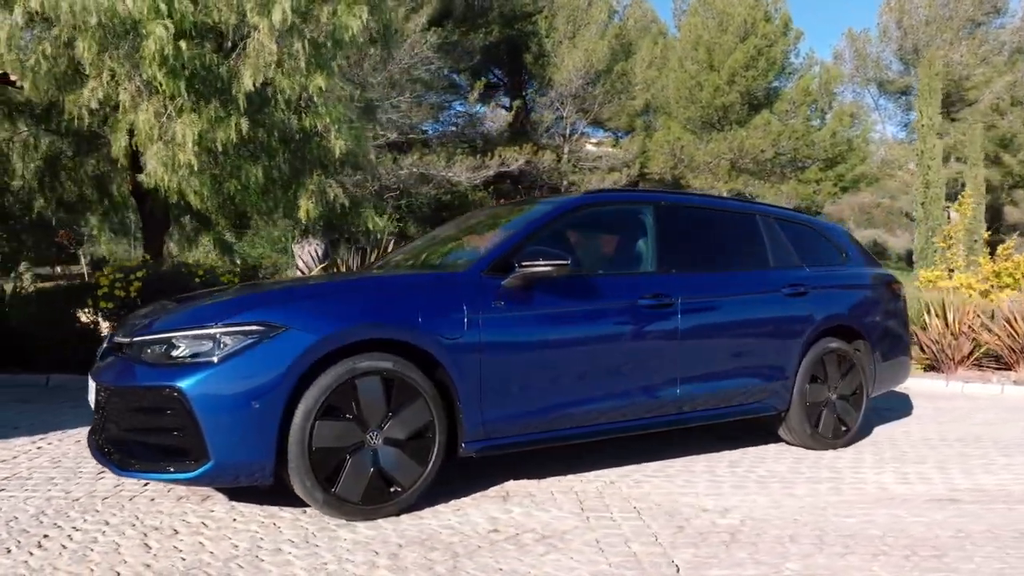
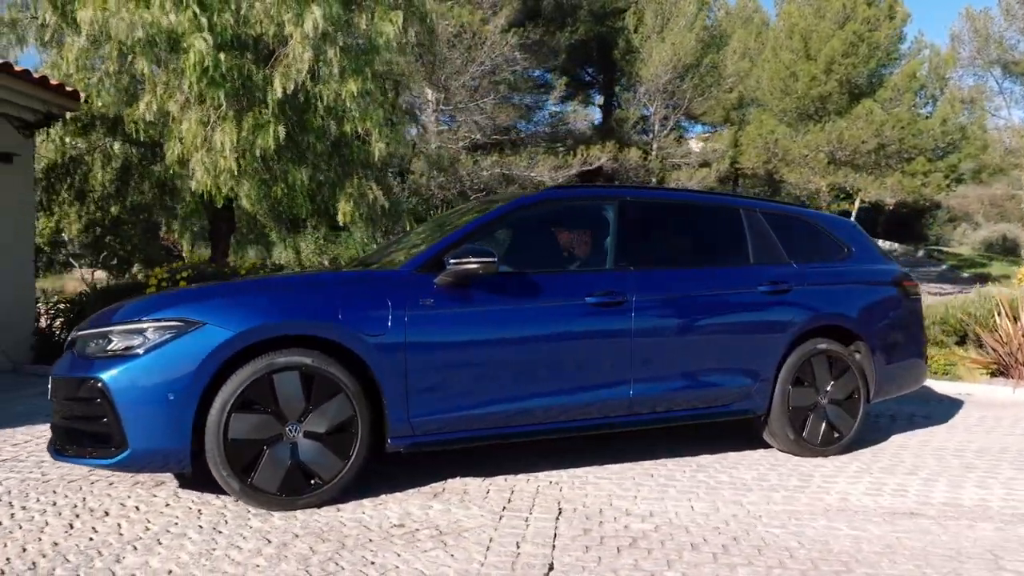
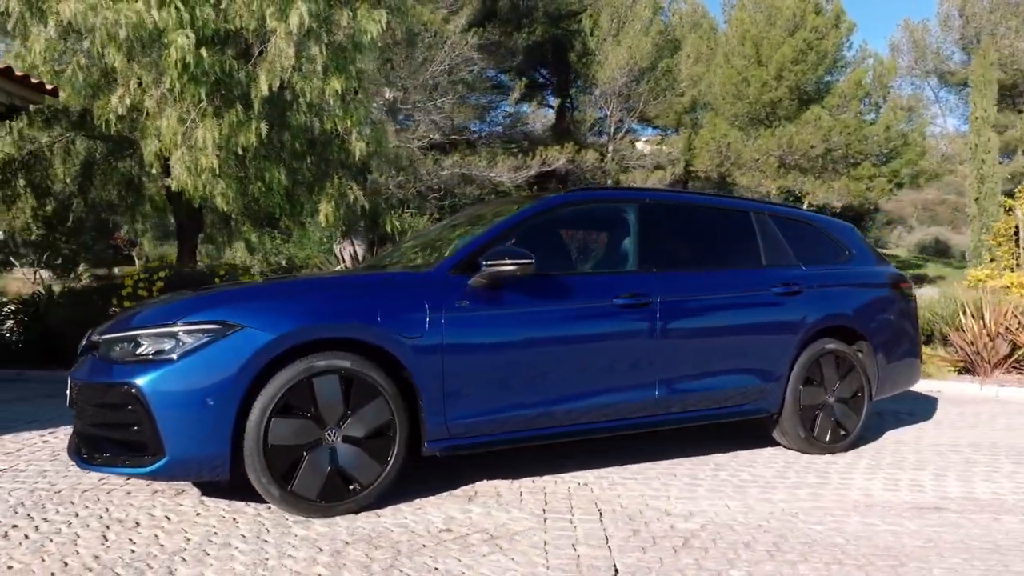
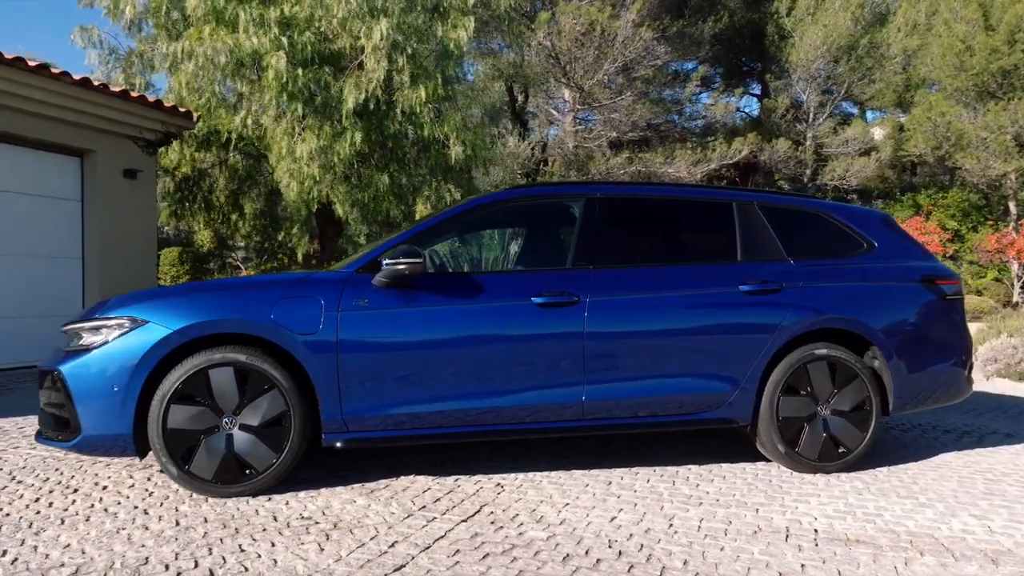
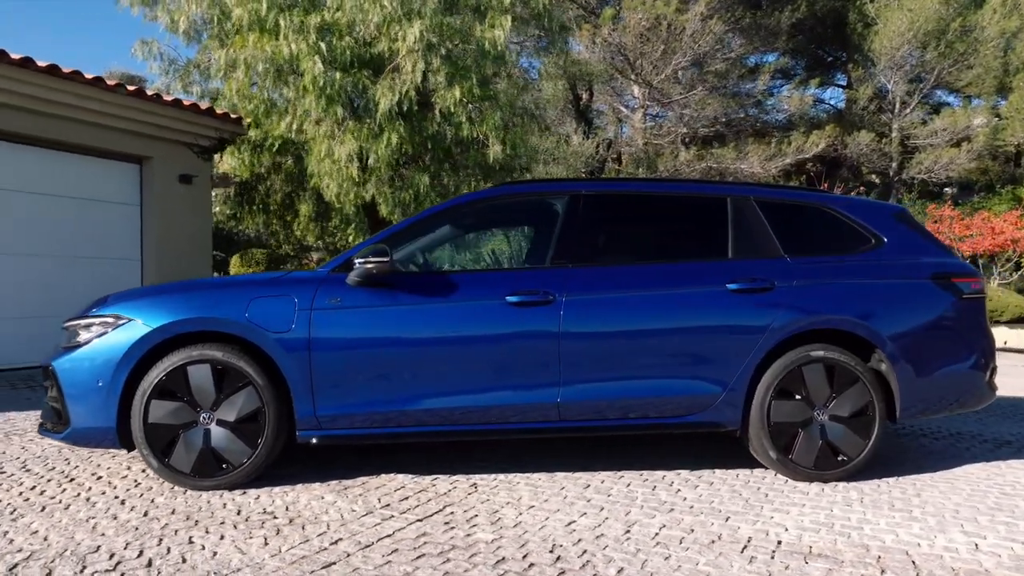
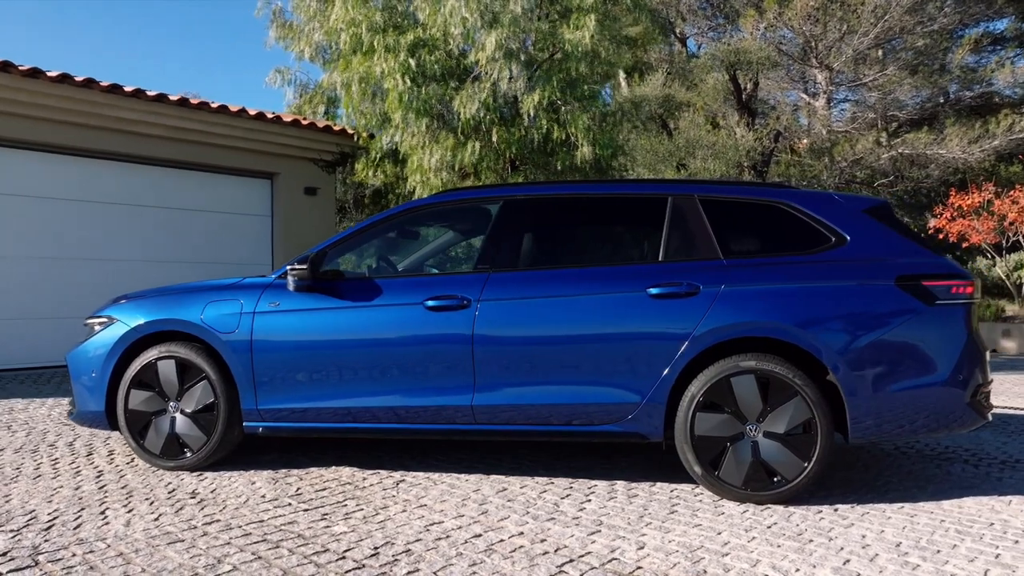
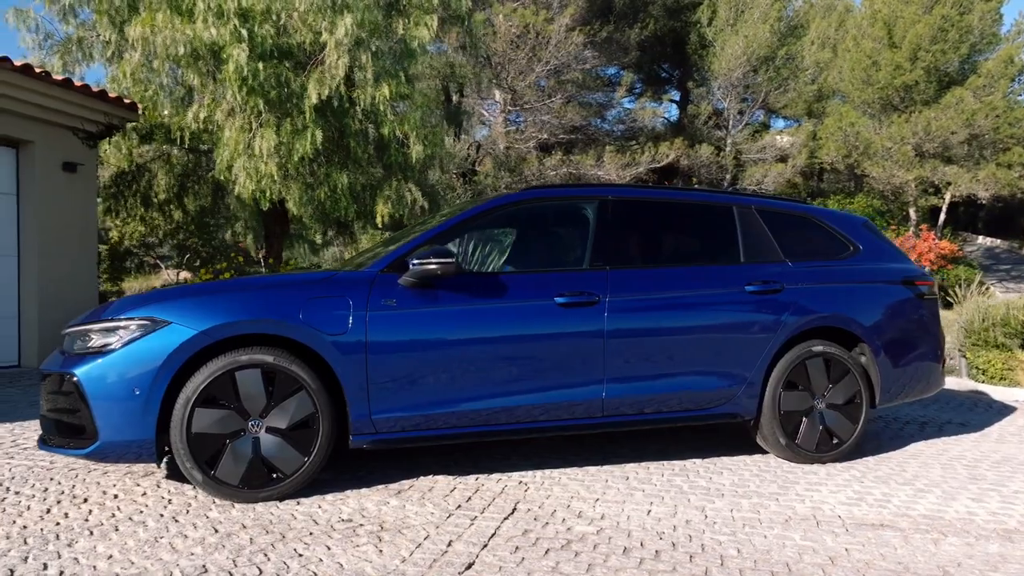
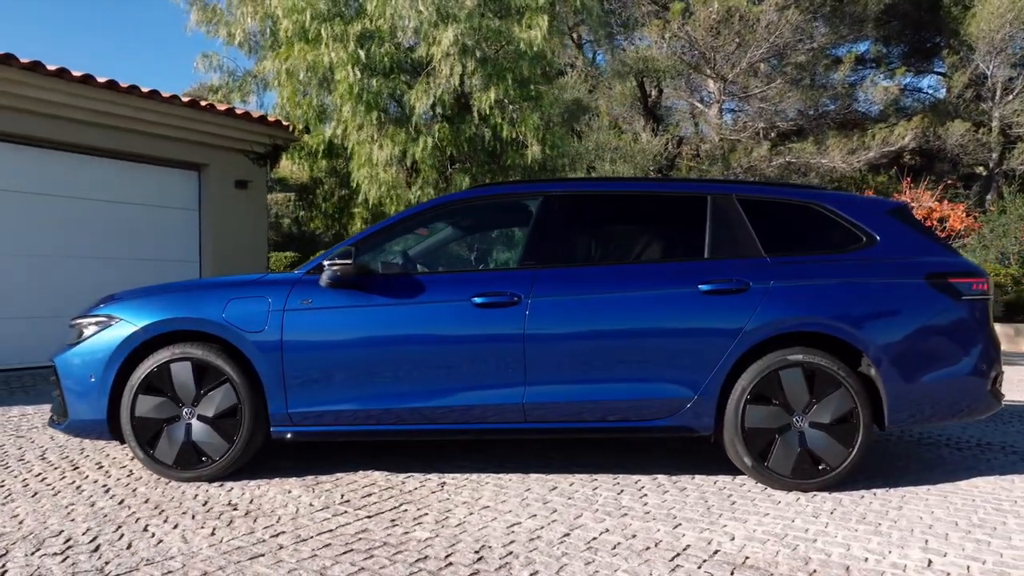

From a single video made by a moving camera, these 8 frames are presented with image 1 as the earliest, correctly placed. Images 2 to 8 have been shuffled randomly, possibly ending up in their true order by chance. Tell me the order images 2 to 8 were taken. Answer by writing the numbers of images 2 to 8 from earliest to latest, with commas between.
3, 2, 7, 4, 5, 8, 6
